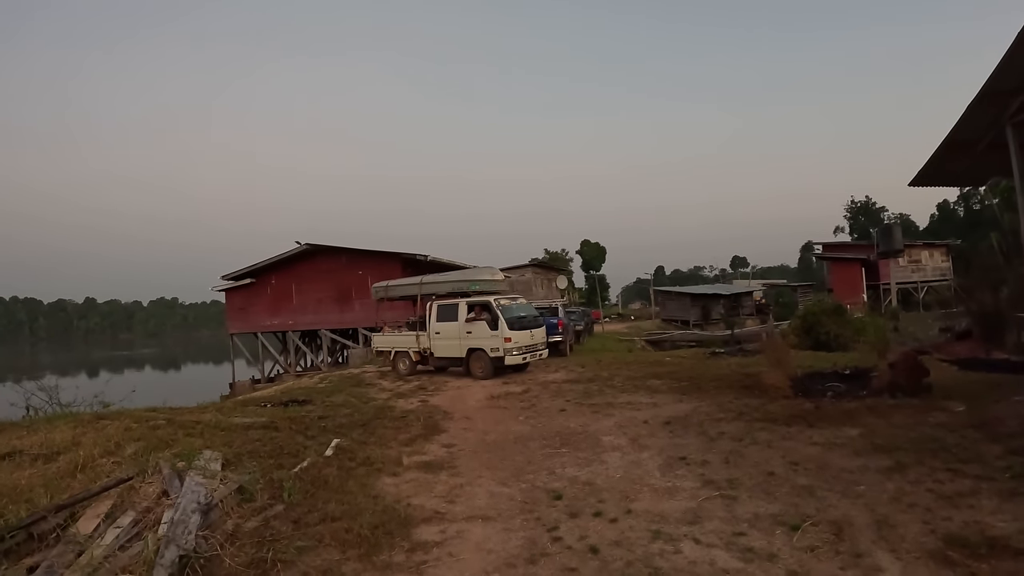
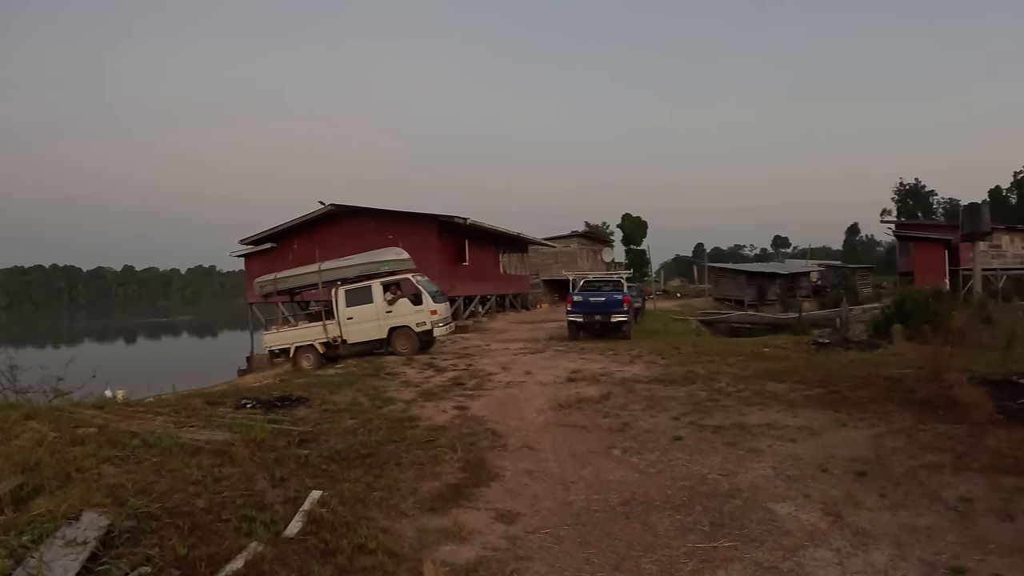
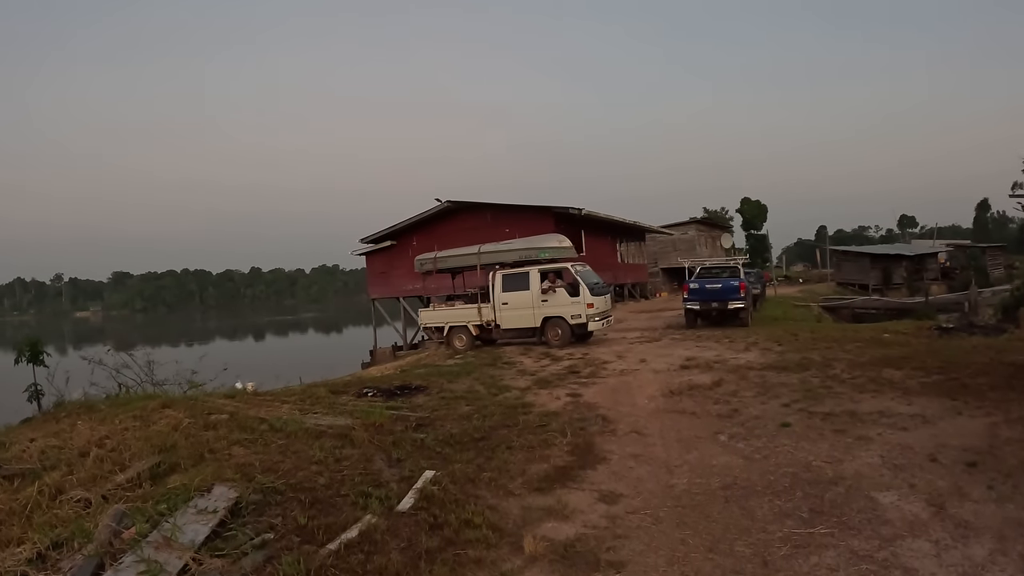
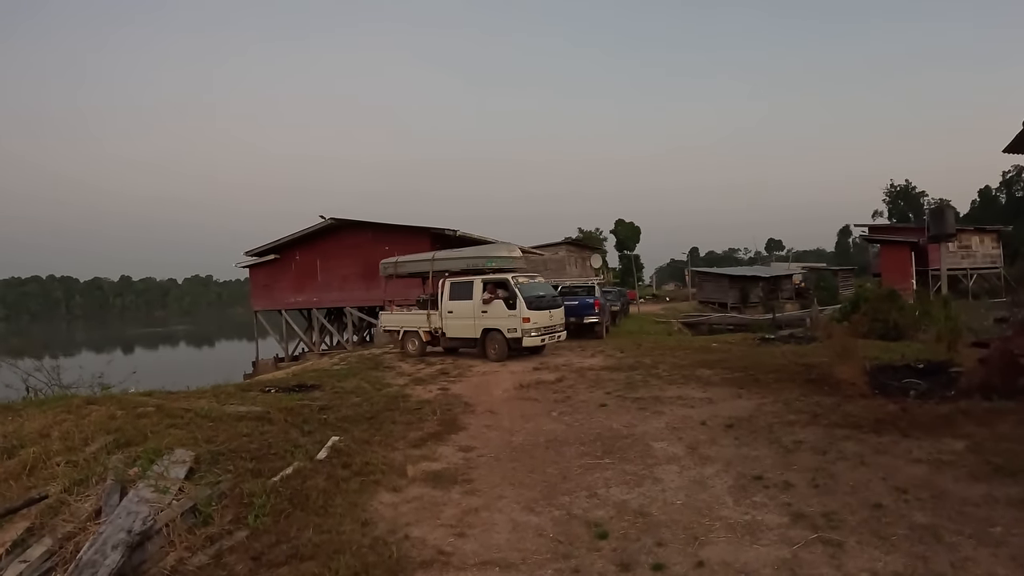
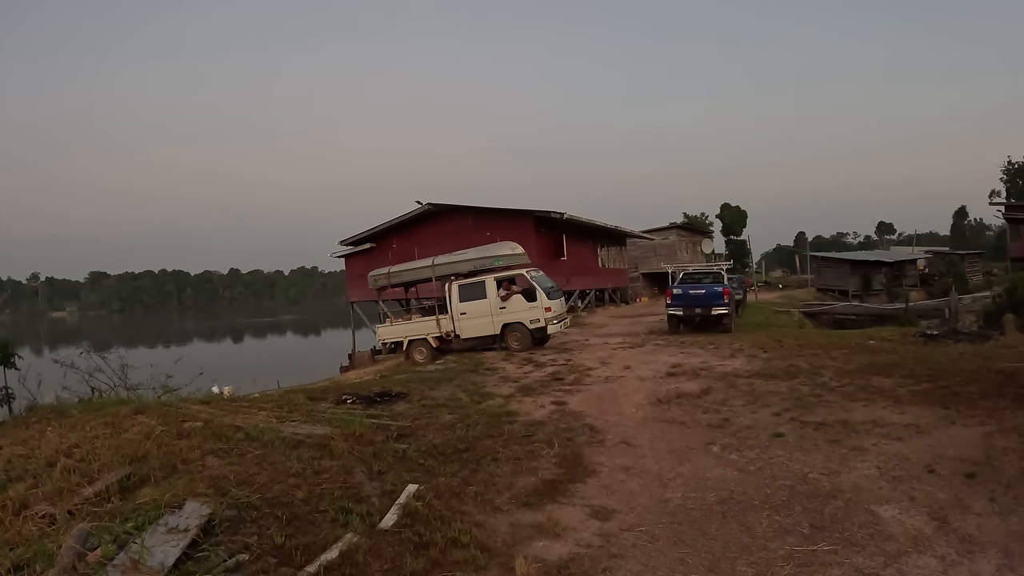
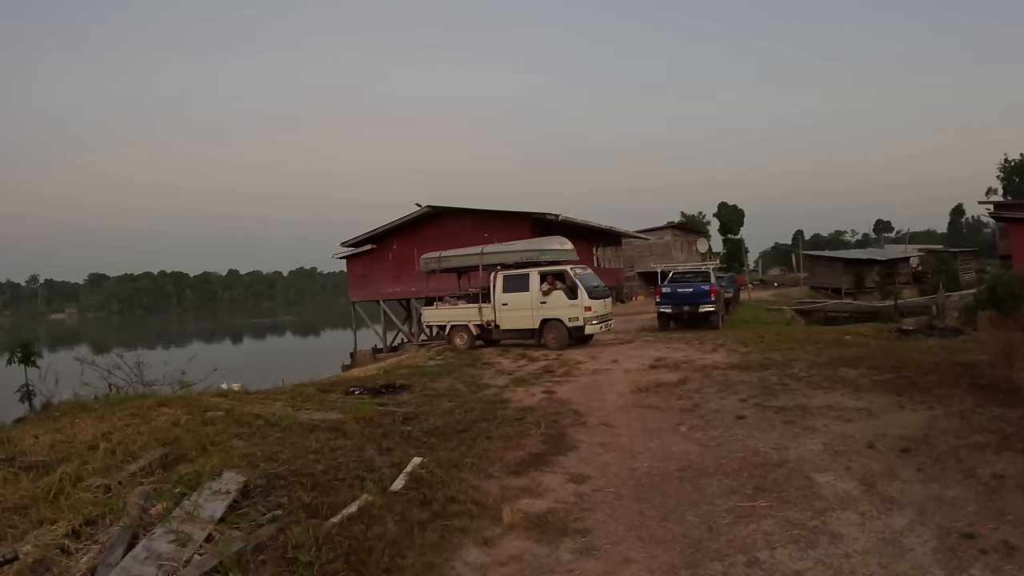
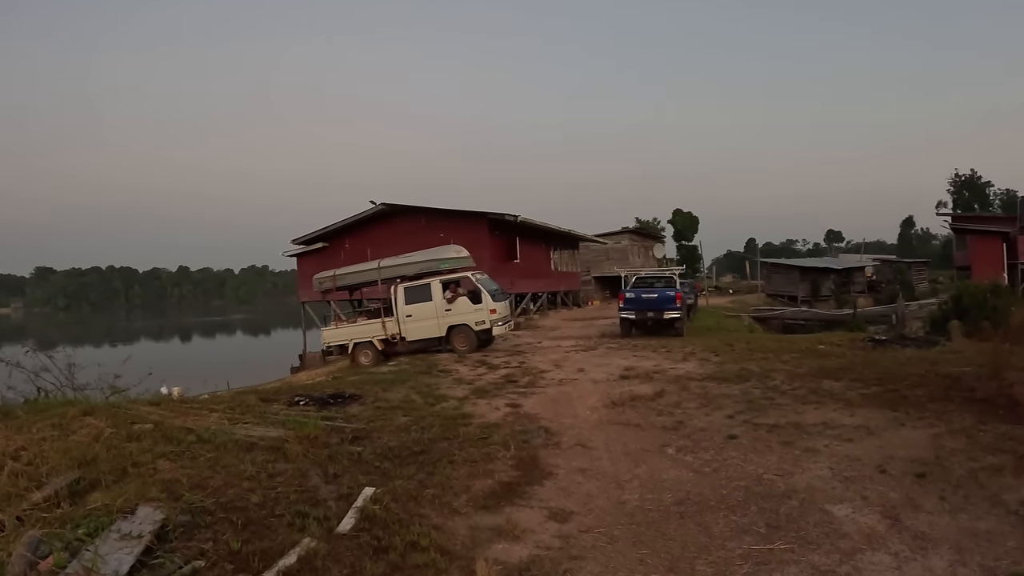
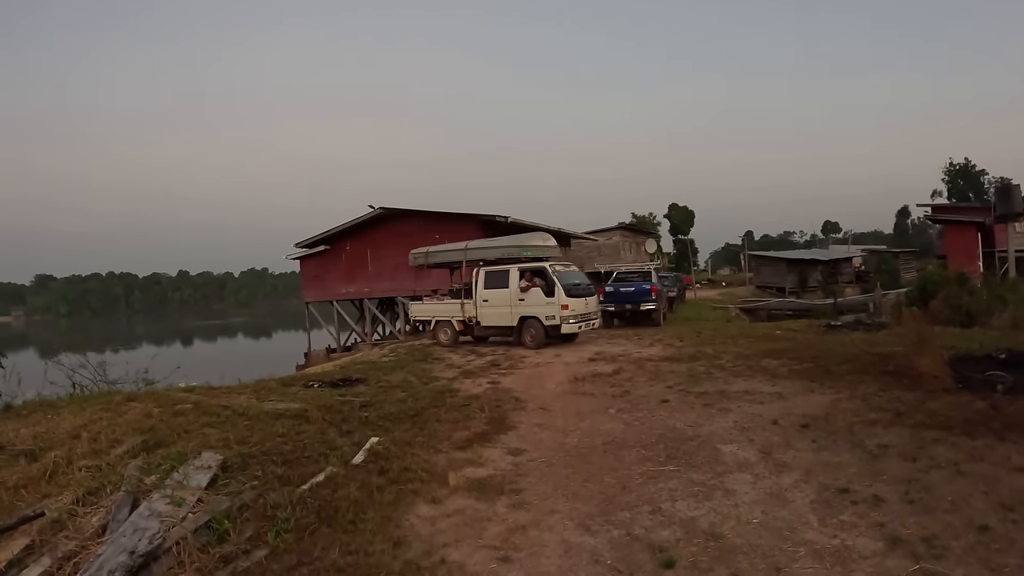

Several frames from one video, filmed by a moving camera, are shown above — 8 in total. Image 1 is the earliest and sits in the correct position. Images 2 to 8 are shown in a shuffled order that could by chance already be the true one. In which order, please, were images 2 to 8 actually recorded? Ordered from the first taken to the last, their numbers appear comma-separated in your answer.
4, 8, 6, 3, 5, 7, 2
